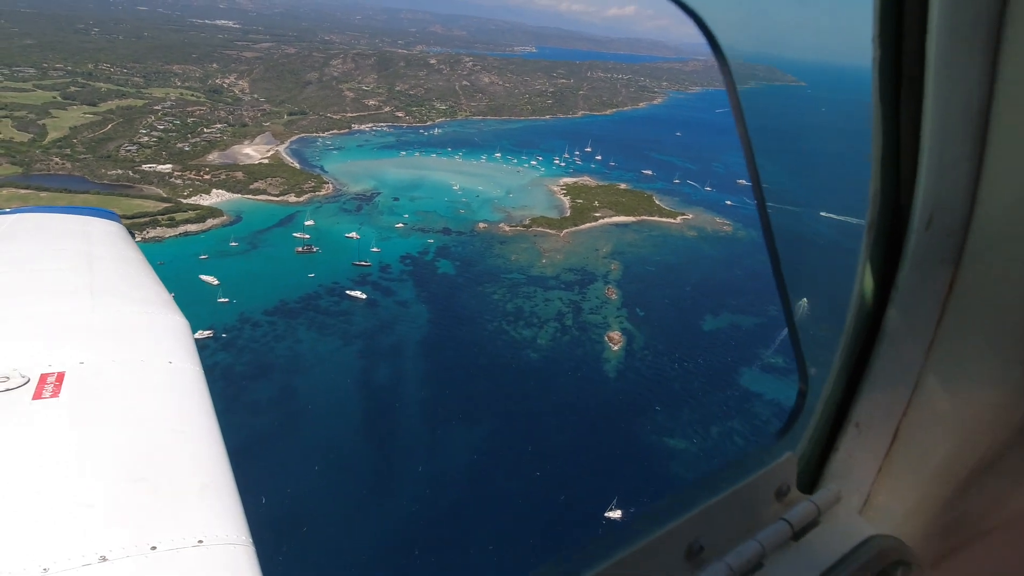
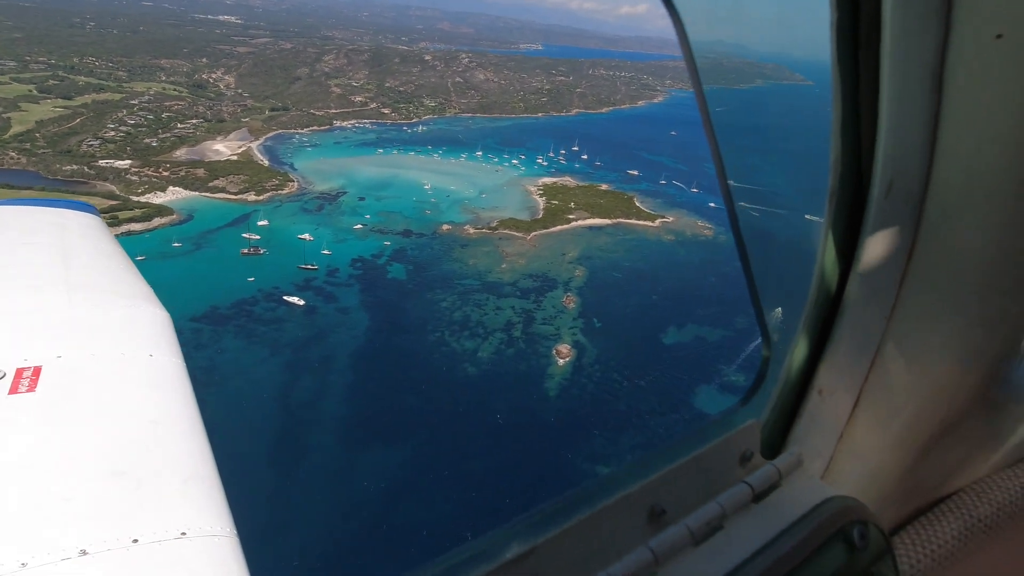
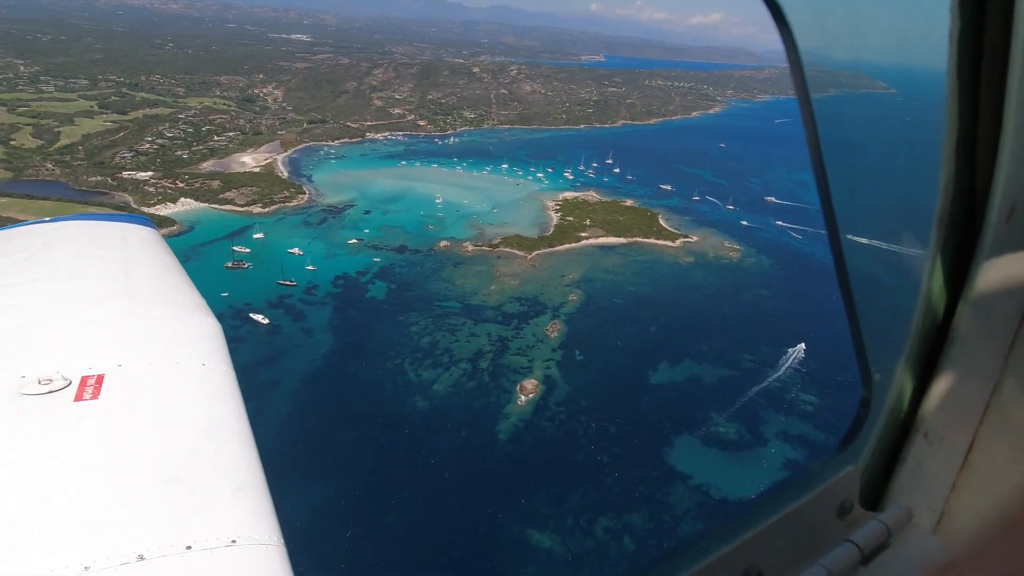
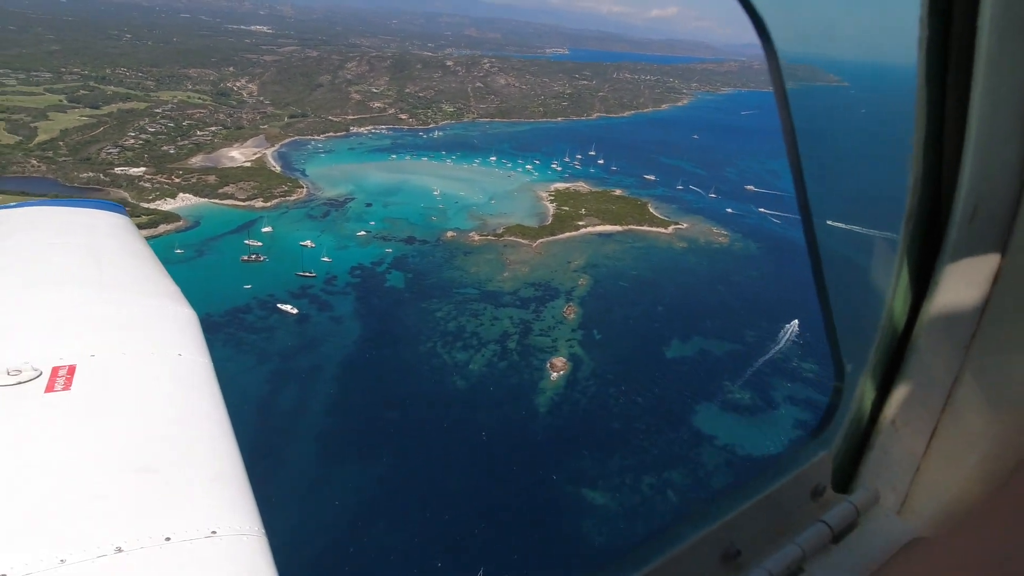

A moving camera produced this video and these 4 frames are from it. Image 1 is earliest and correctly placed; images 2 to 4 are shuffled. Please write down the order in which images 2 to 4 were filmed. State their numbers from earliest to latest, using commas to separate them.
2, 4, 3
